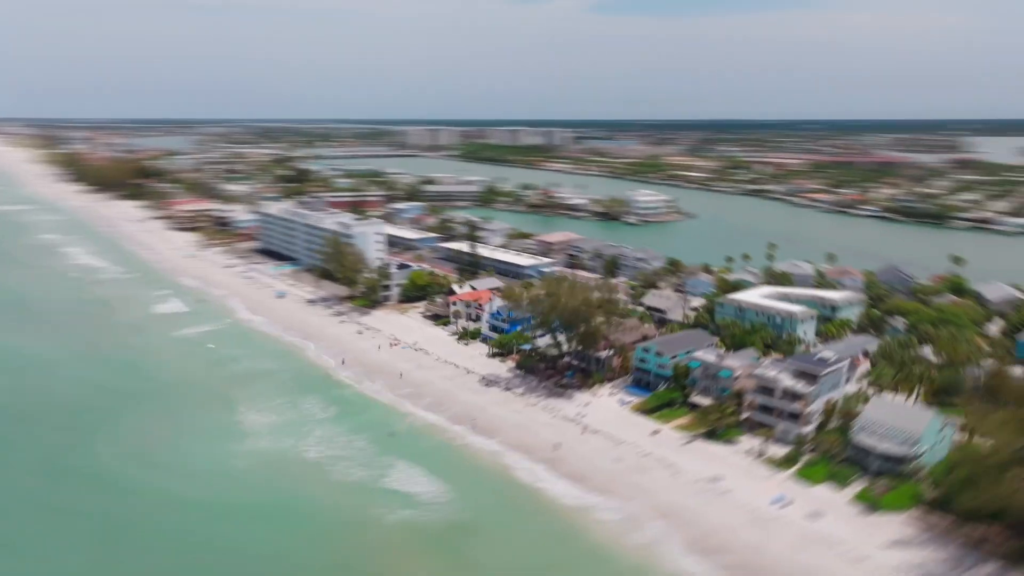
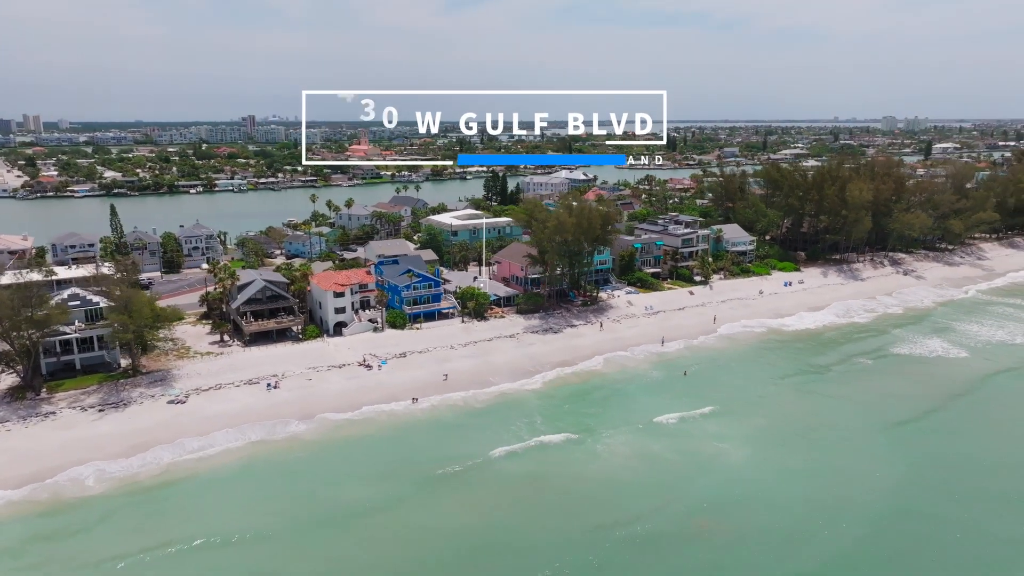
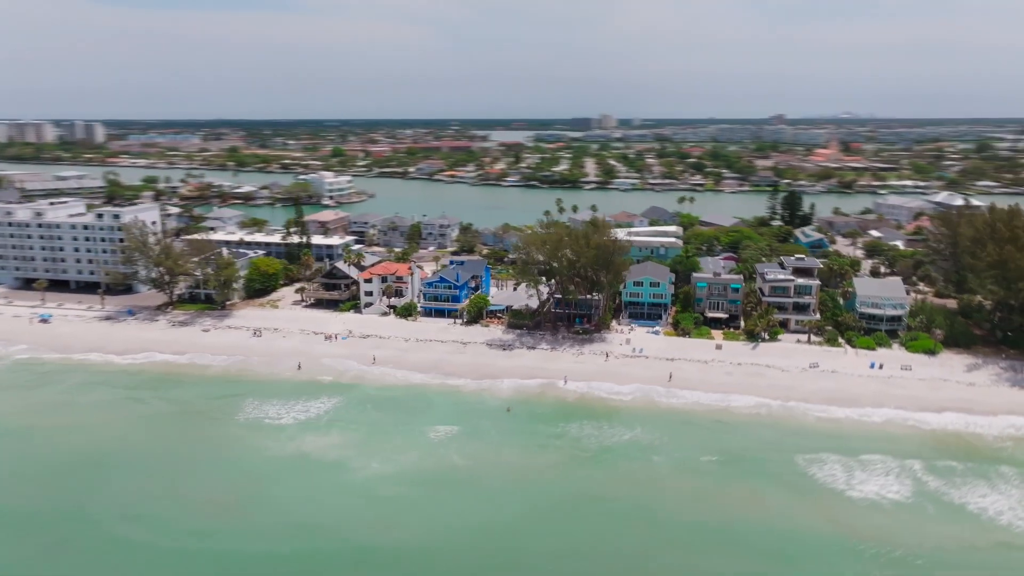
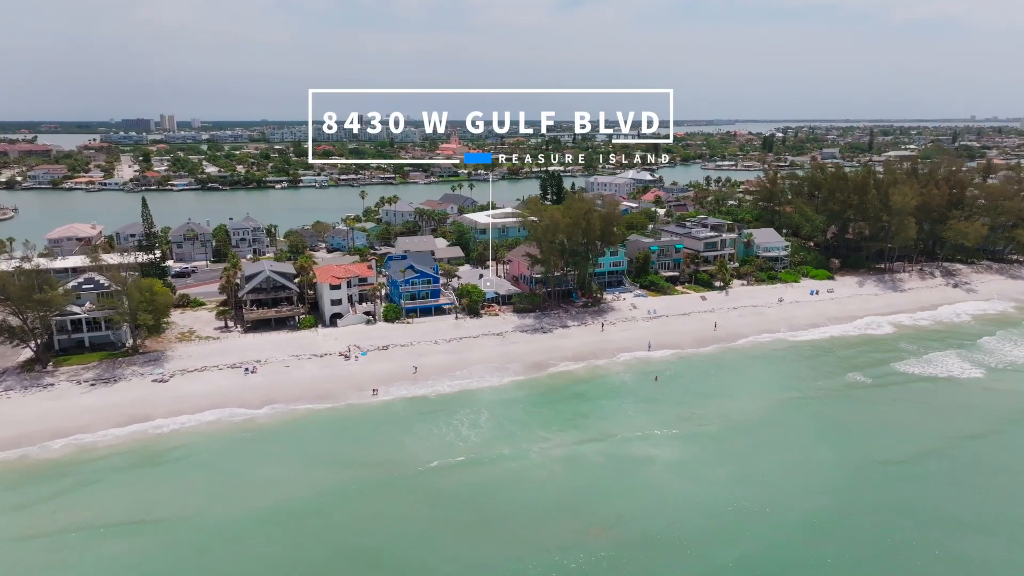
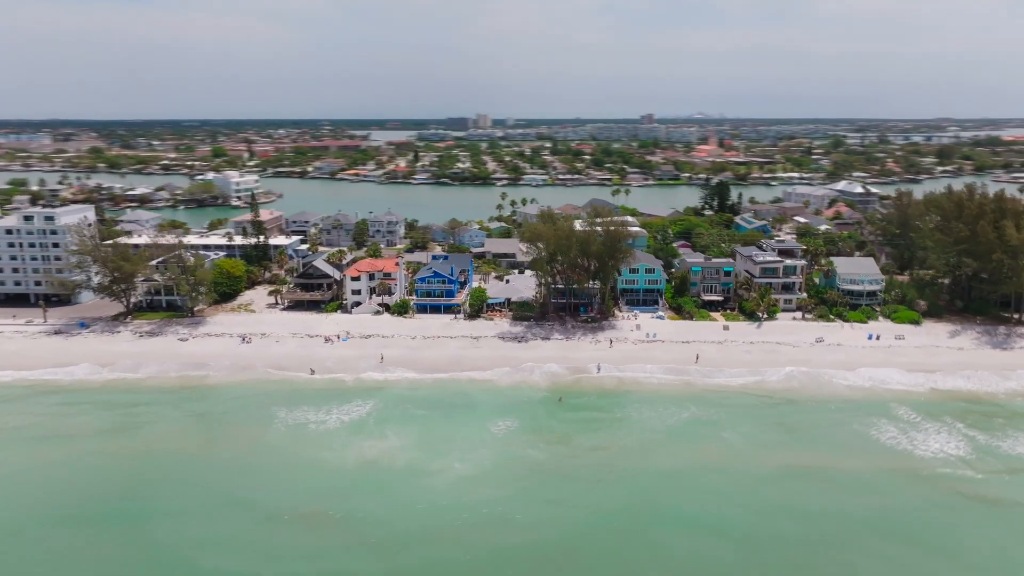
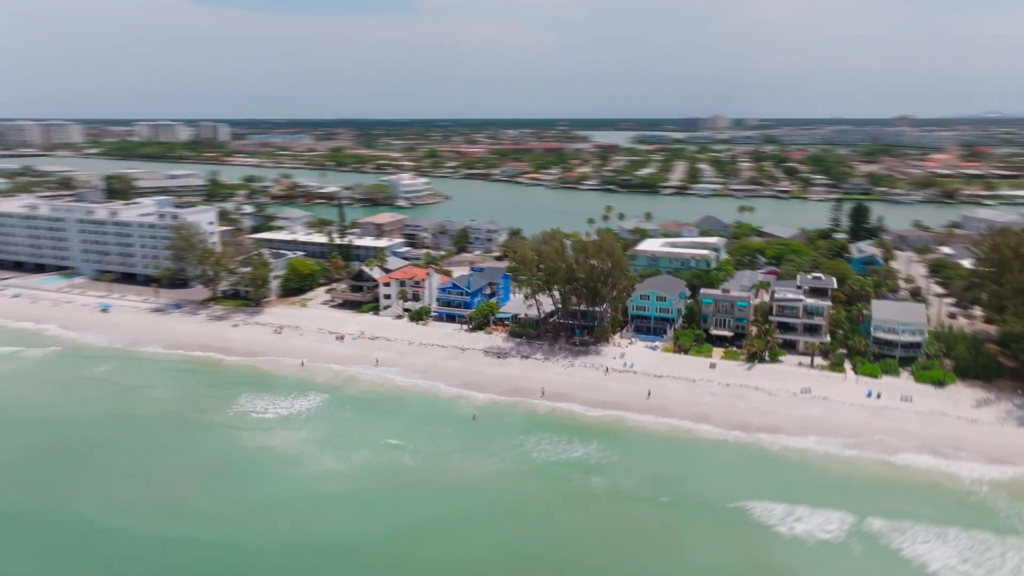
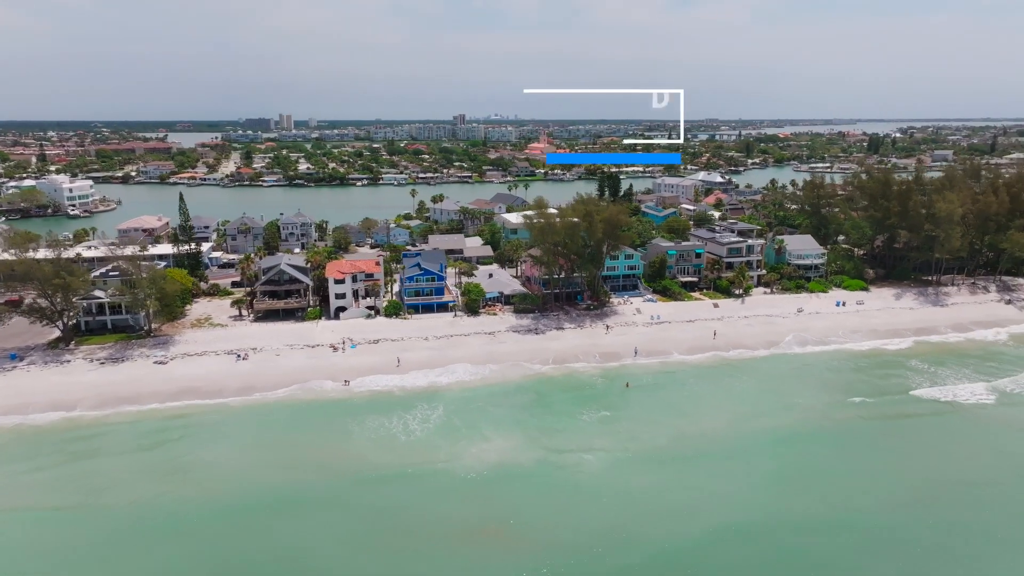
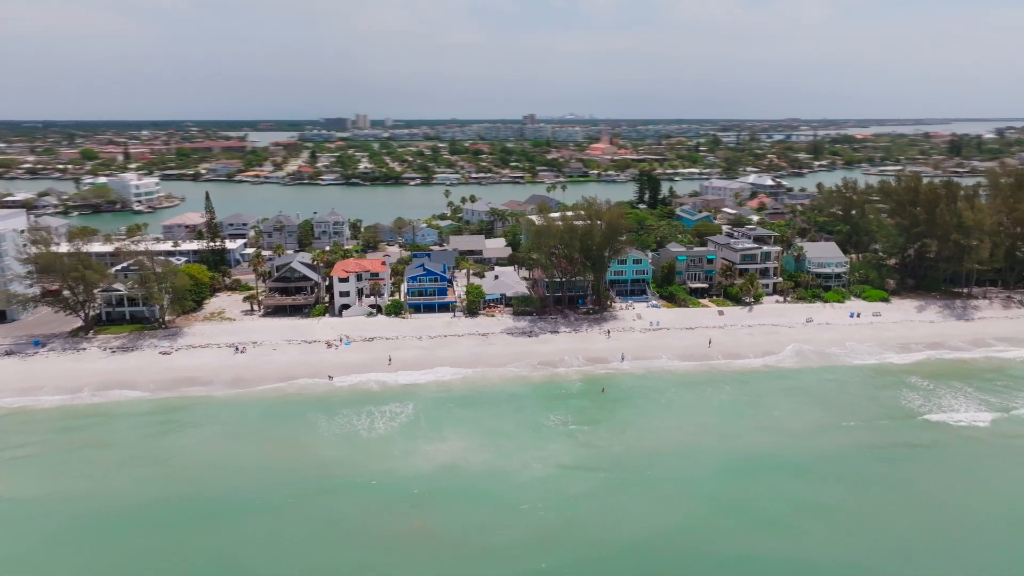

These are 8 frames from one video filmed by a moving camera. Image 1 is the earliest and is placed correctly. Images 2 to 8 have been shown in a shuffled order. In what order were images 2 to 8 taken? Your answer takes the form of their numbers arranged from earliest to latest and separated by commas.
6, 3, 5, 8, 7, 4, 2
